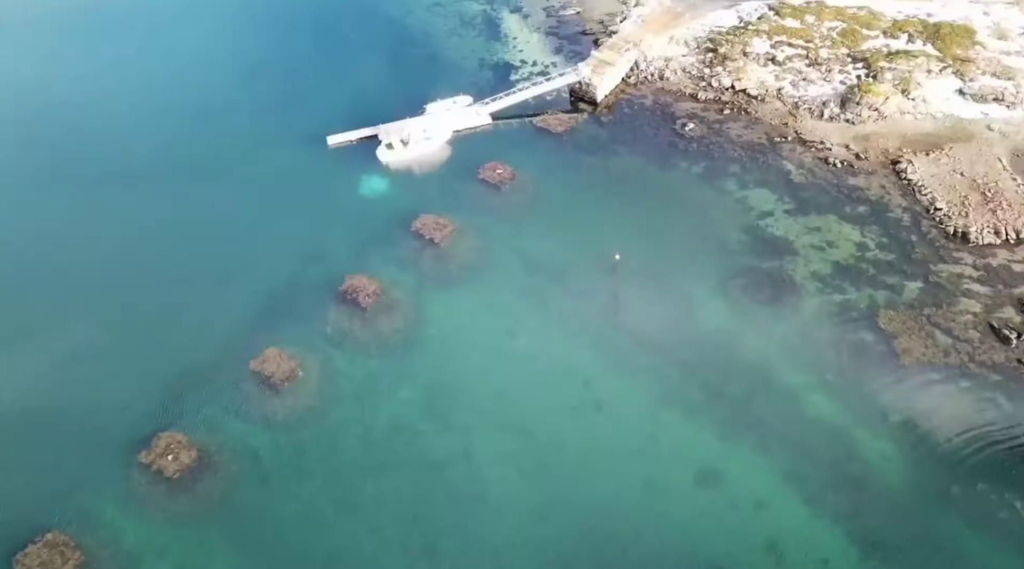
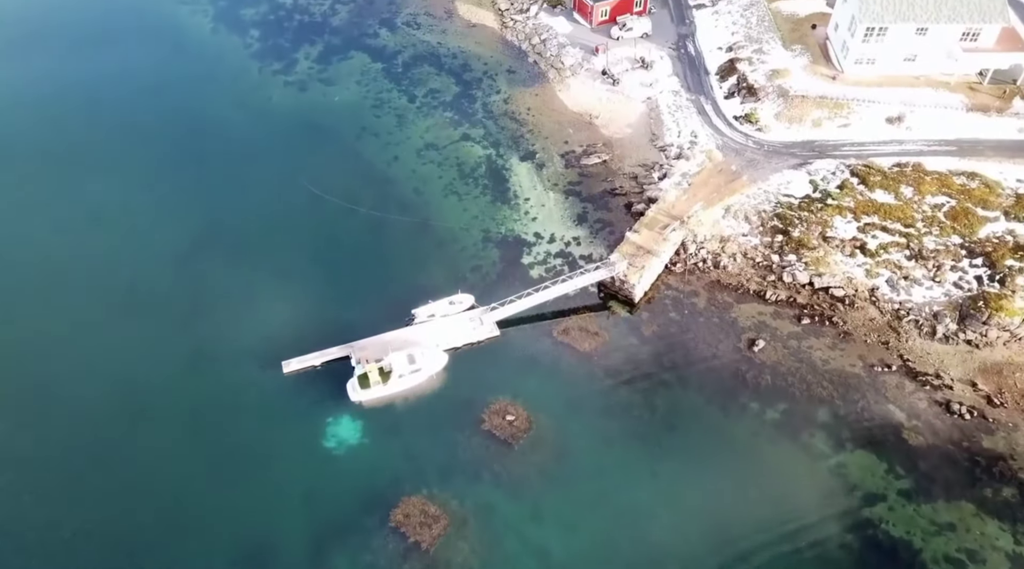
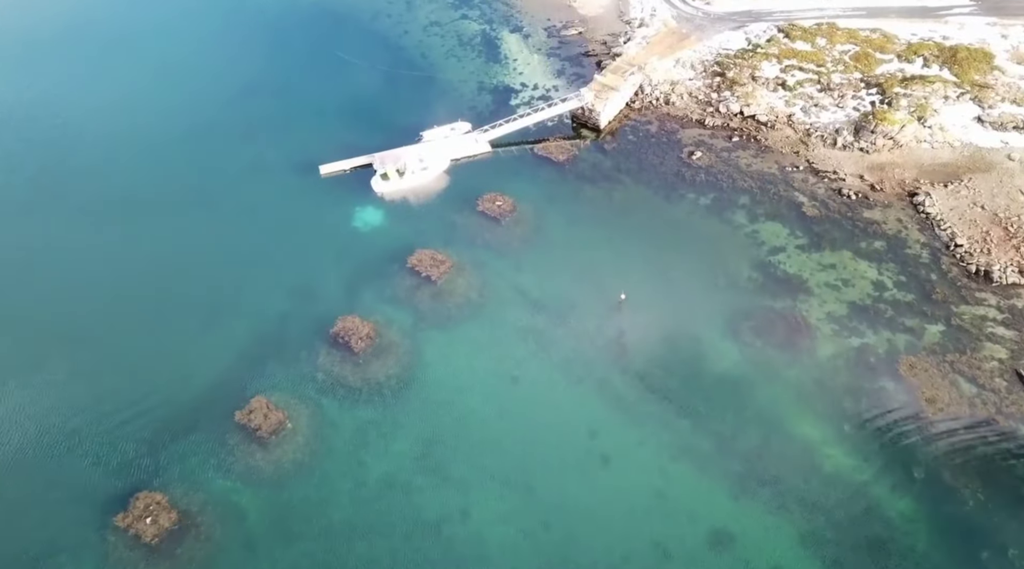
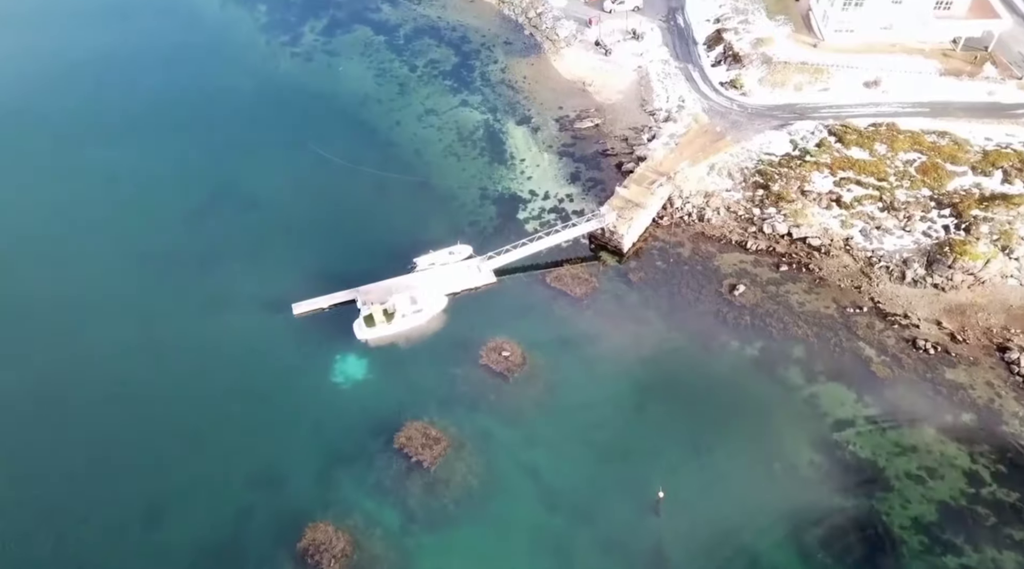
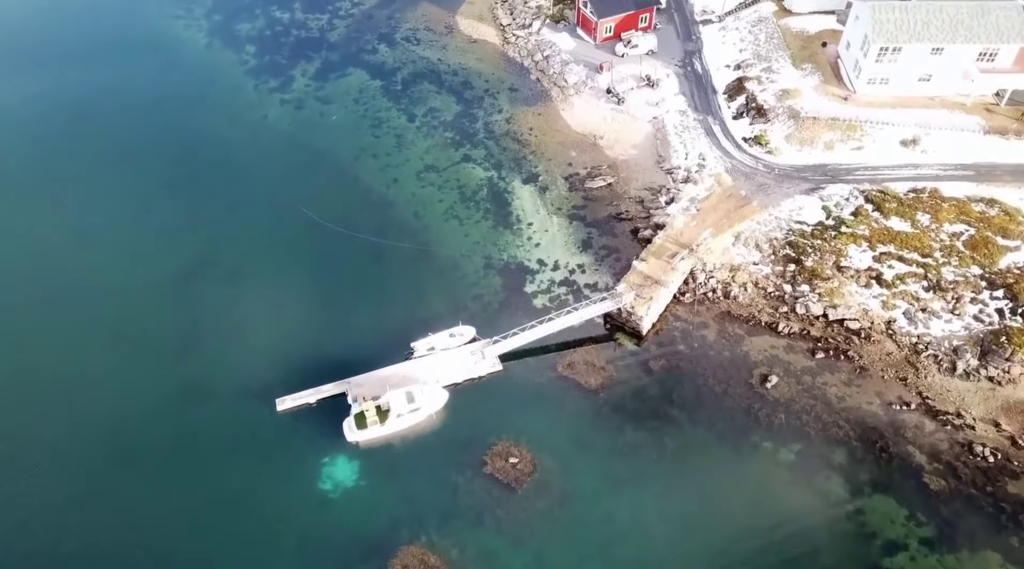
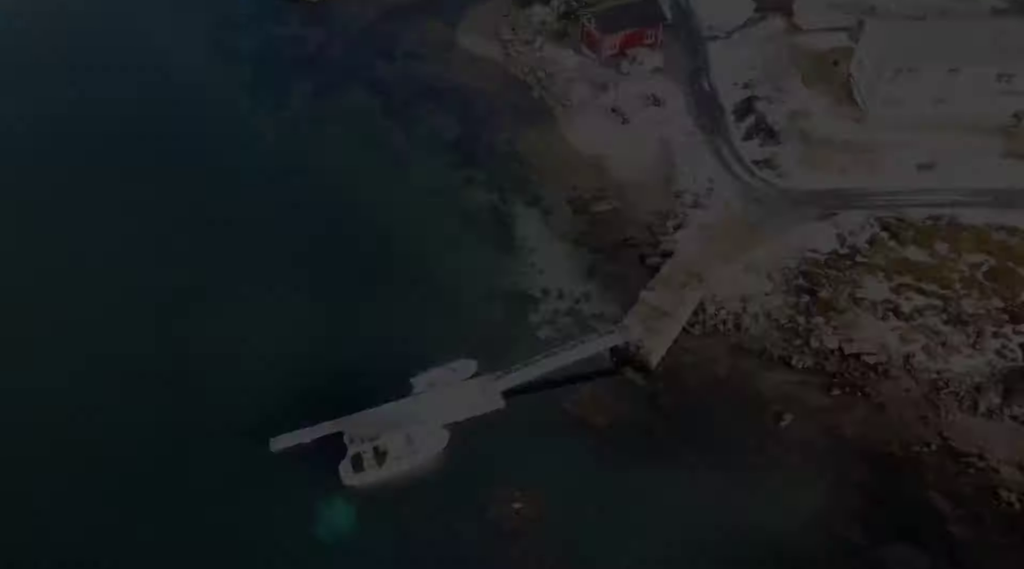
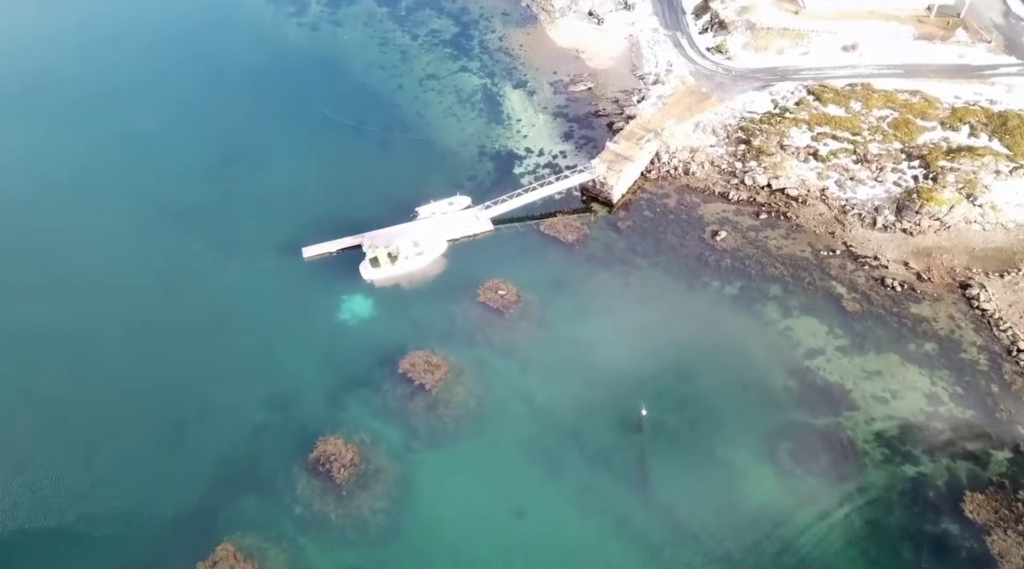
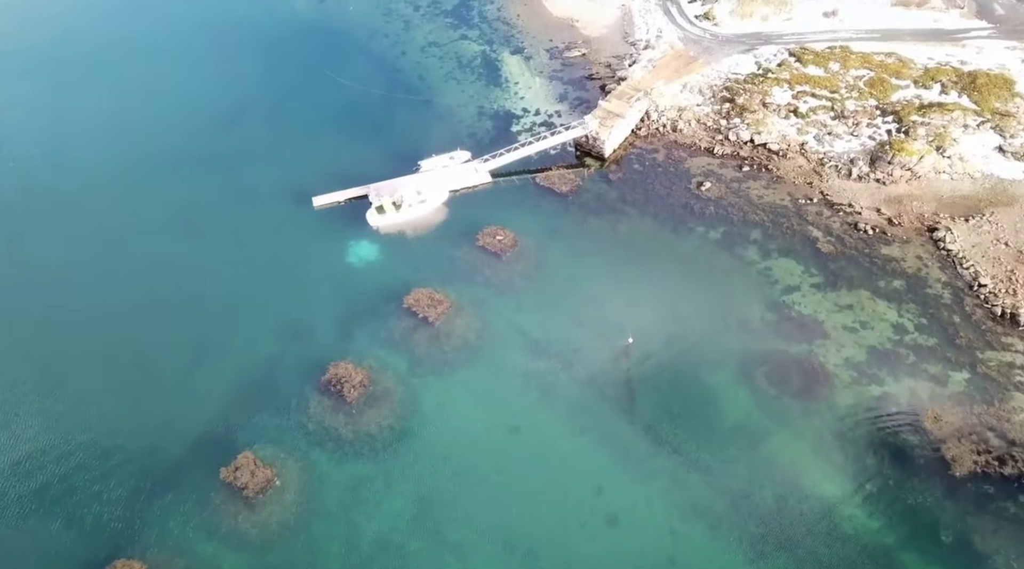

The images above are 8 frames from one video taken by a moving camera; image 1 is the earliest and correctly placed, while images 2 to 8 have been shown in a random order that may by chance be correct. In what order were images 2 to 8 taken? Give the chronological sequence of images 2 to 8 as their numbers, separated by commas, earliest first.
3, 8, 7, 4, 2, 5, 6
